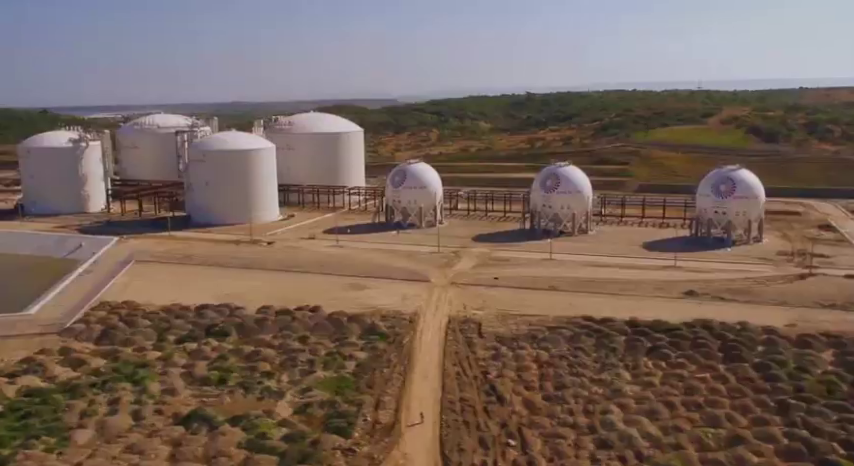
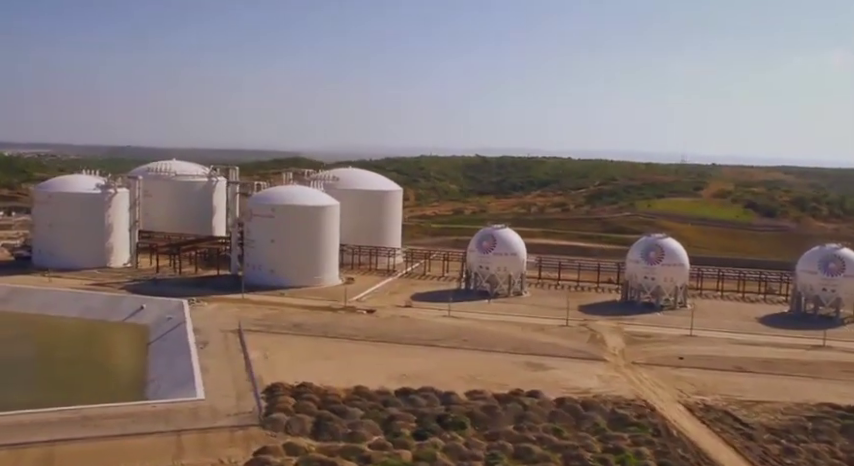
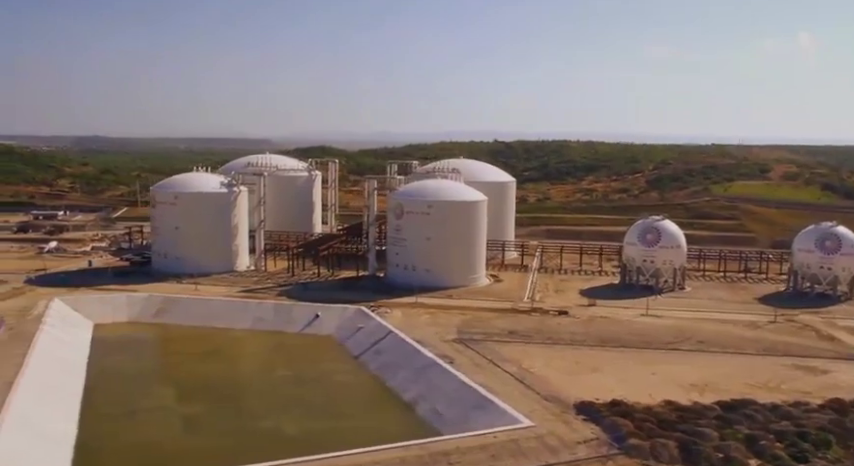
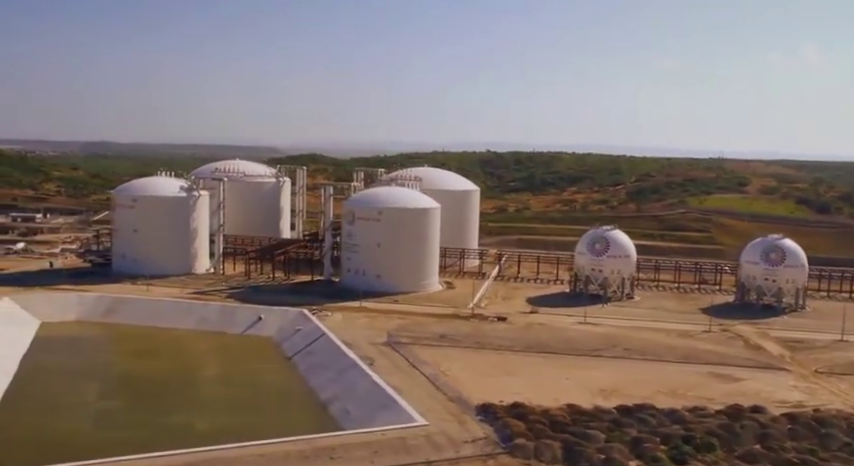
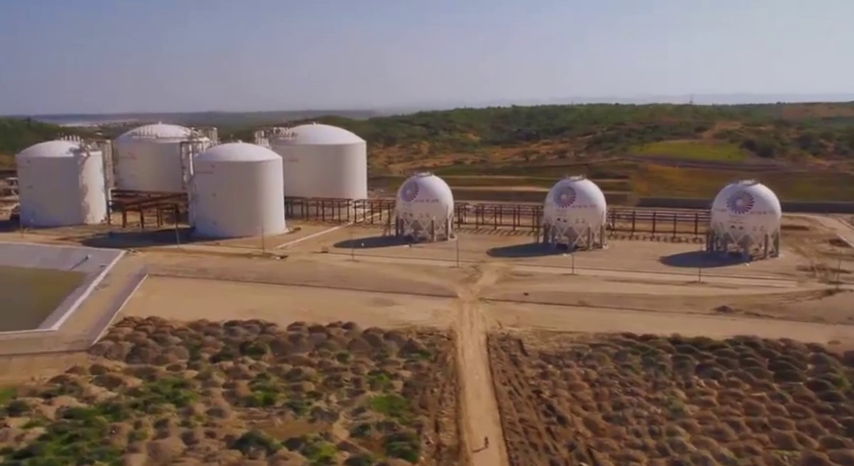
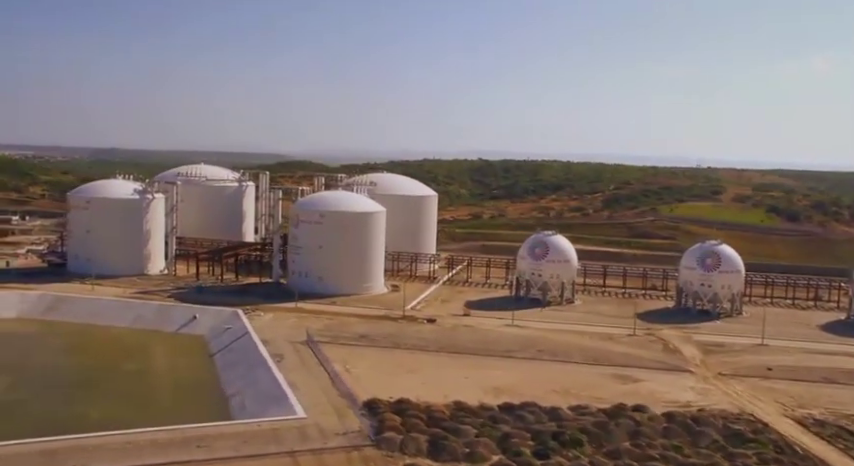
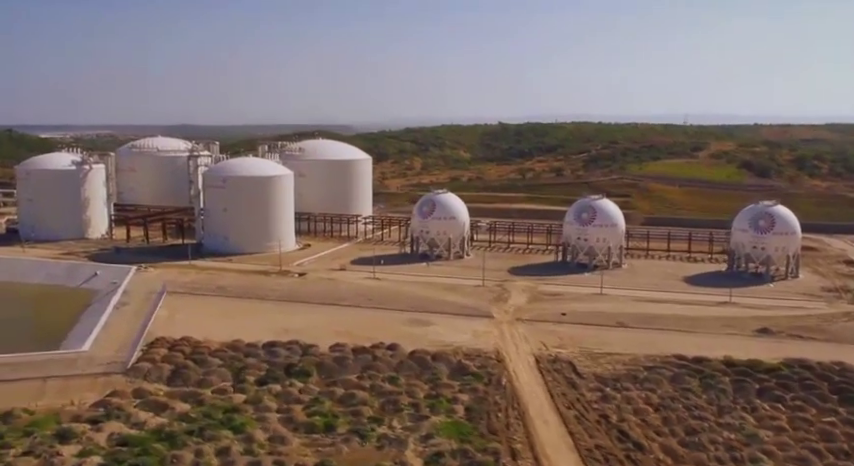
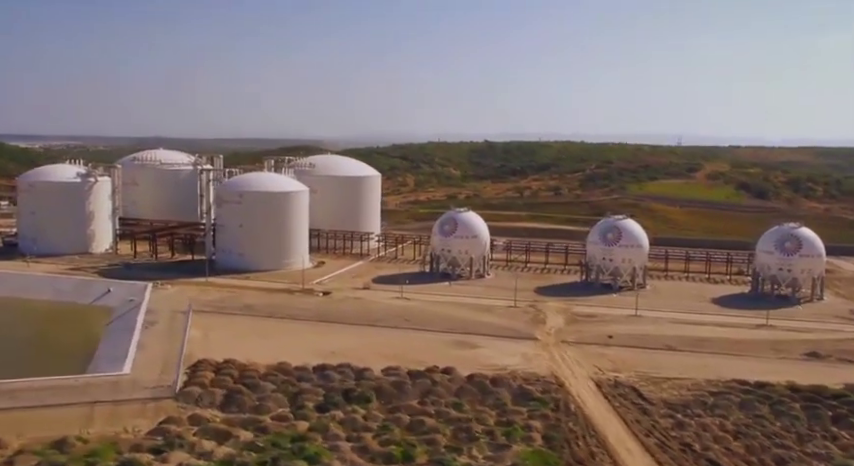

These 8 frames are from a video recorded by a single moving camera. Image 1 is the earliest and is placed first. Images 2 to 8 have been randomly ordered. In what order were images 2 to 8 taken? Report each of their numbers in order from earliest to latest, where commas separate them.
5, 7, 8, 2, 6, 4, 3
